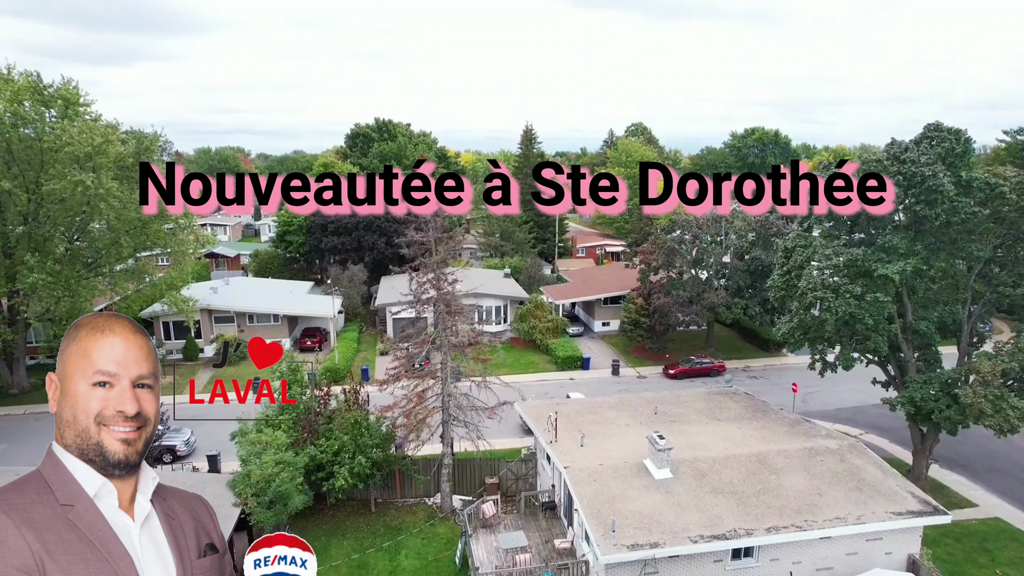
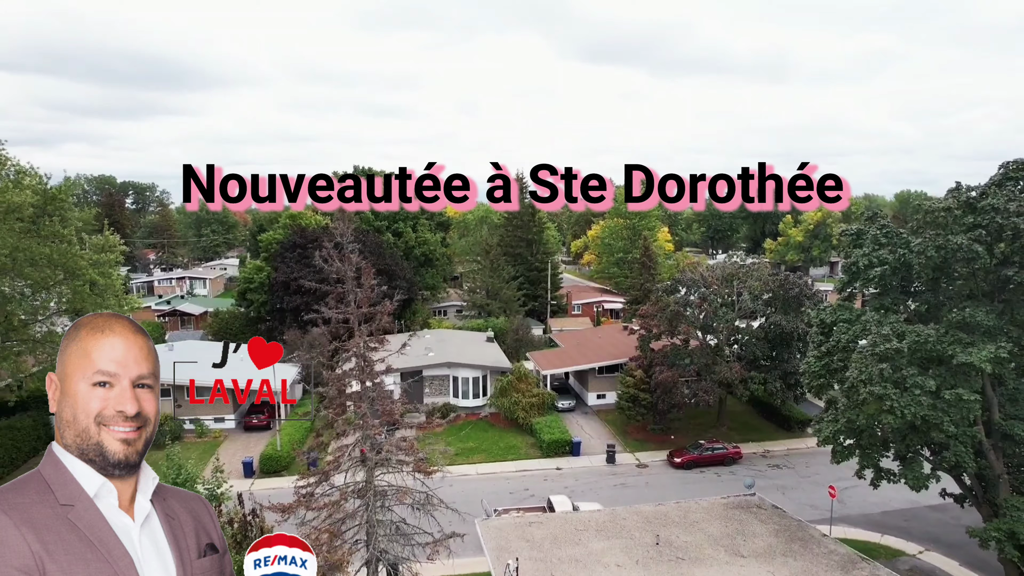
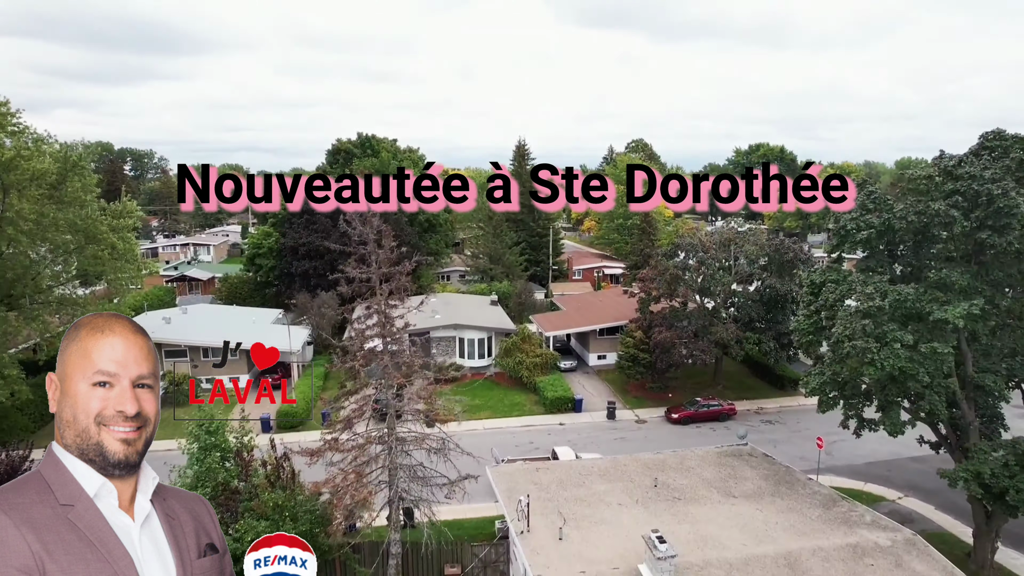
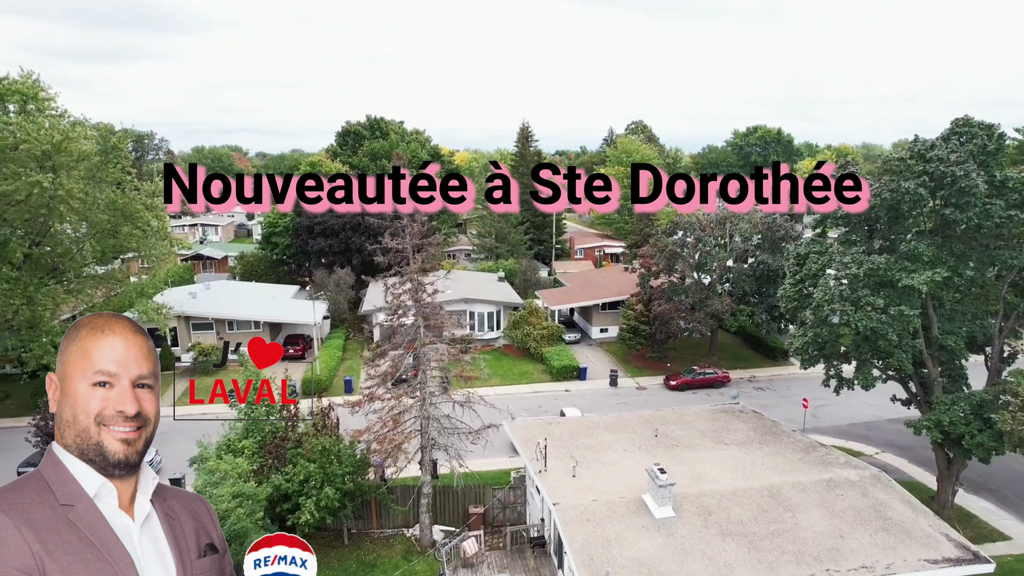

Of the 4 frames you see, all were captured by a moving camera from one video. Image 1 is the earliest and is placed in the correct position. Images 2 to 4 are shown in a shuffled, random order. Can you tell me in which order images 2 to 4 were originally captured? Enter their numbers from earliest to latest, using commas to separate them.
4, 3, 2
